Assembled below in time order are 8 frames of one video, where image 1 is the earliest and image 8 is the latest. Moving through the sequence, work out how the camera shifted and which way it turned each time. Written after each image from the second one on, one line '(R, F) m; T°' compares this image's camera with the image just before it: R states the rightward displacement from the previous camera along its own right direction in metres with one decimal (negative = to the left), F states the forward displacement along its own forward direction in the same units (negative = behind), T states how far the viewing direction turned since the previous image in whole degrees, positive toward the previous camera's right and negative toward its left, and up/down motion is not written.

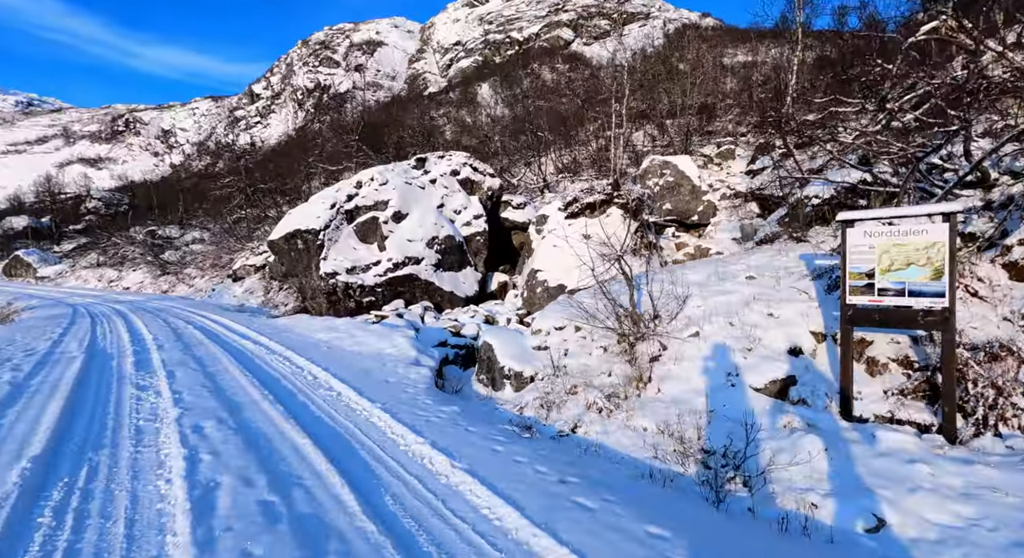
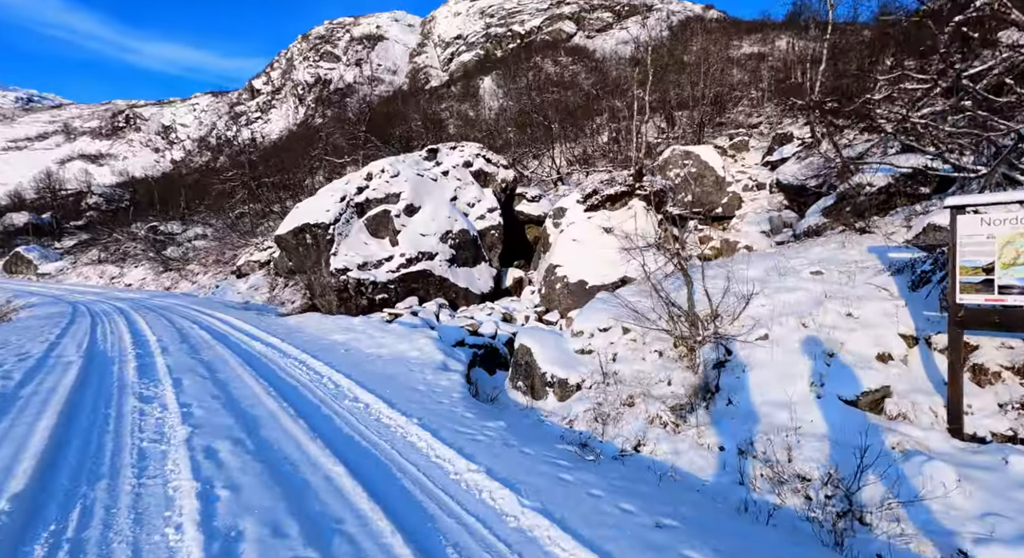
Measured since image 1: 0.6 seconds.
(-0.4, +0.6) m; 0°
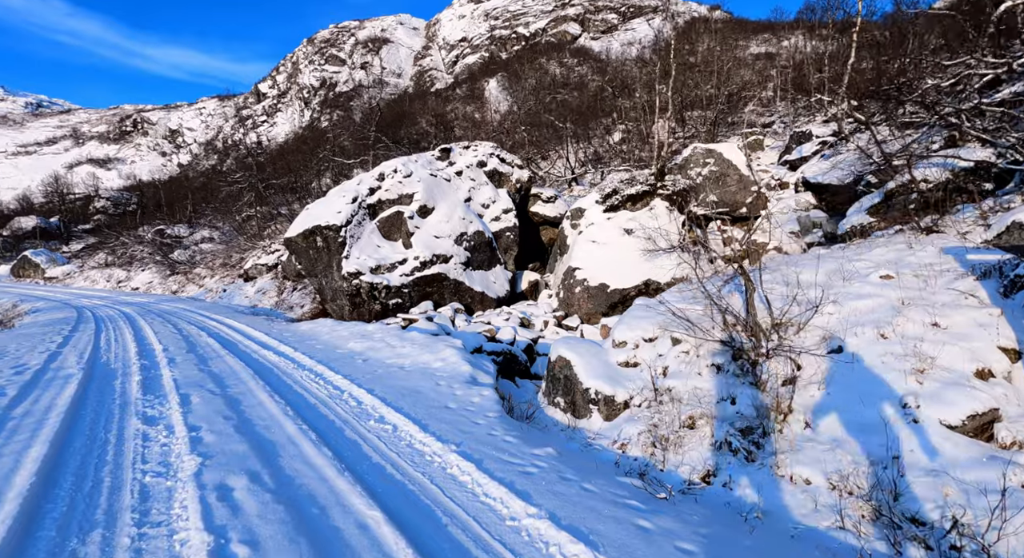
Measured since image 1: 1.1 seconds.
(-0.3, +0.5) m; -1°
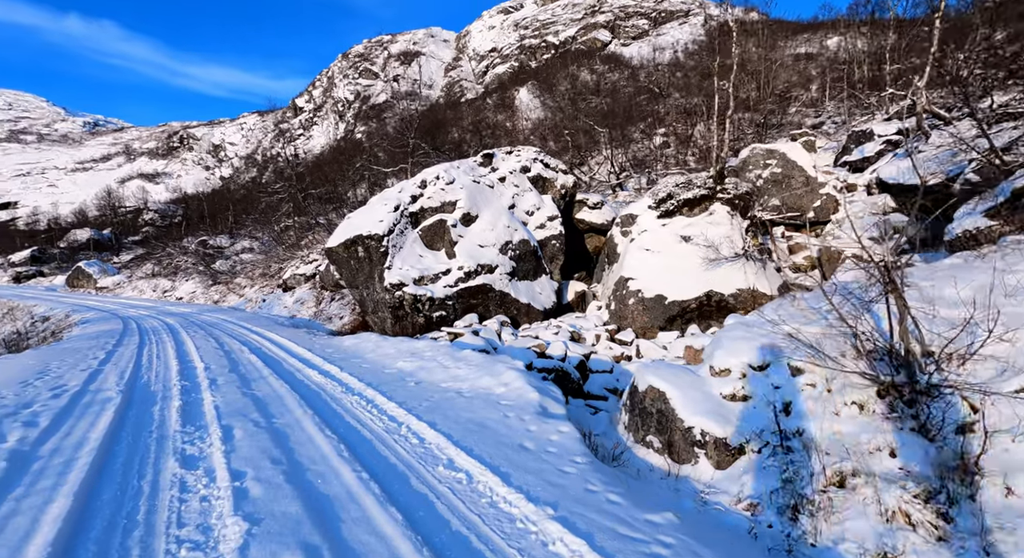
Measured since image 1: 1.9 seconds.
(-0.5, +0.7) m; -3°
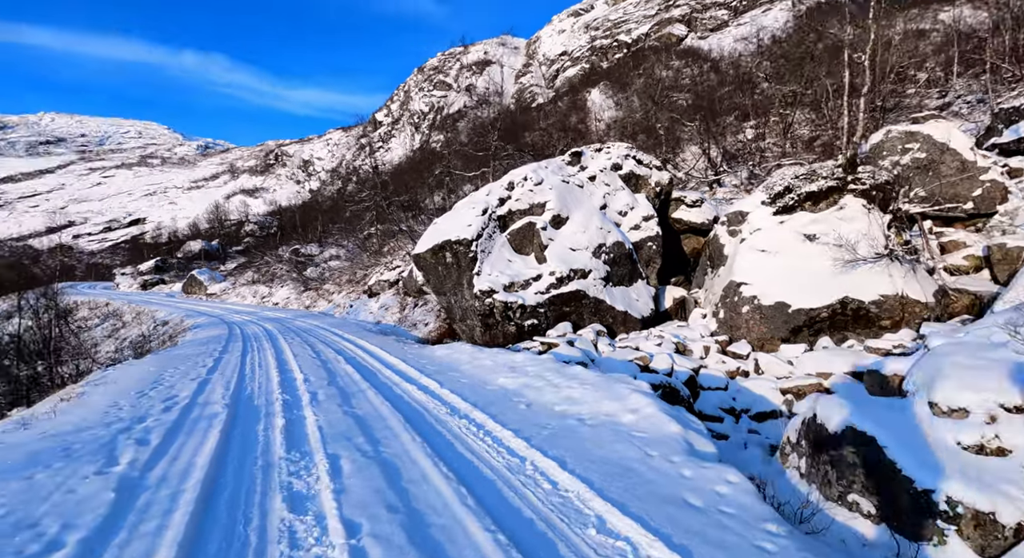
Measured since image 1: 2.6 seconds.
(-0.5, +0.7) m; -8°
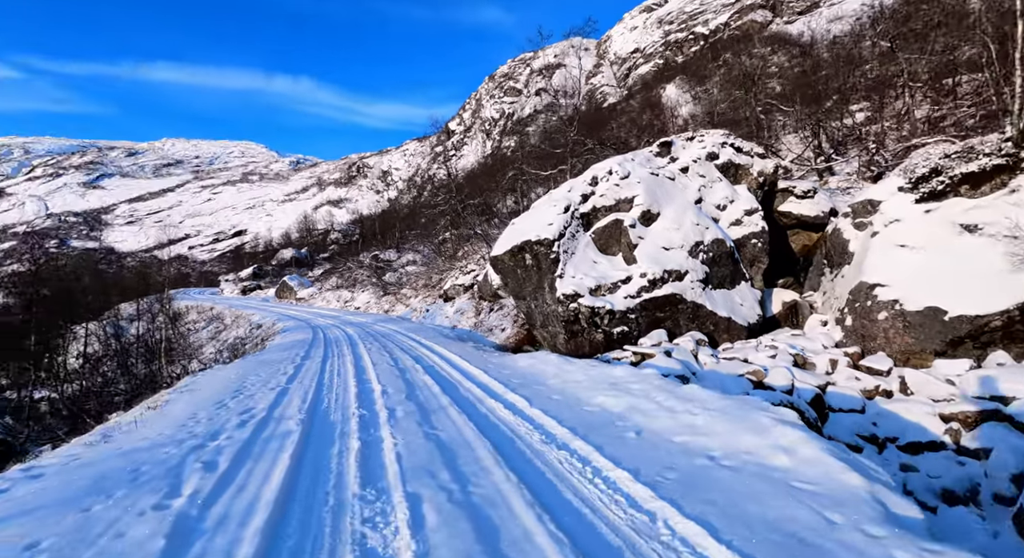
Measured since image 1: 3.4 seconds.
(-0.3, +0.9) m; -8°
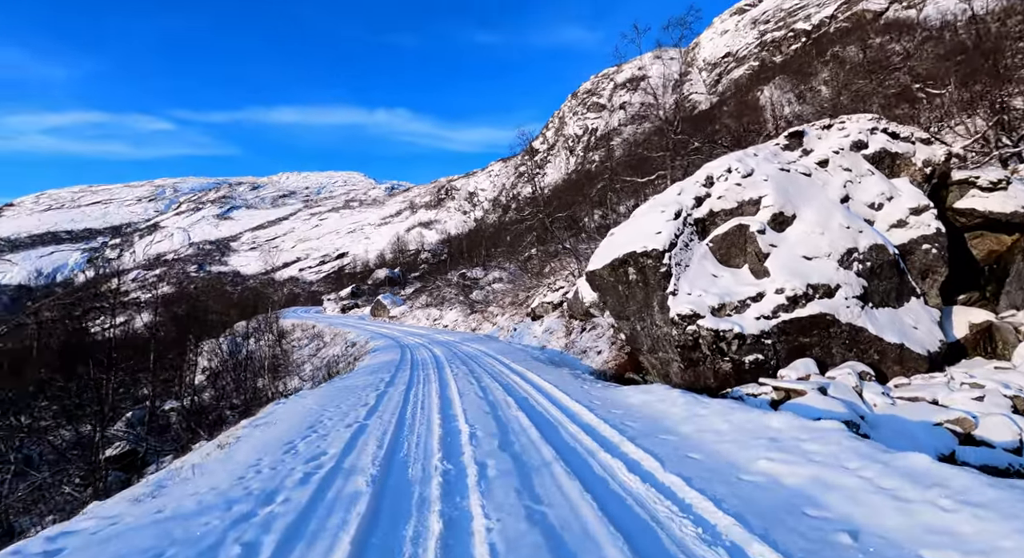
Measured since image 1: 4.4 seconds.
(-0.4, +1.5) m; -9°
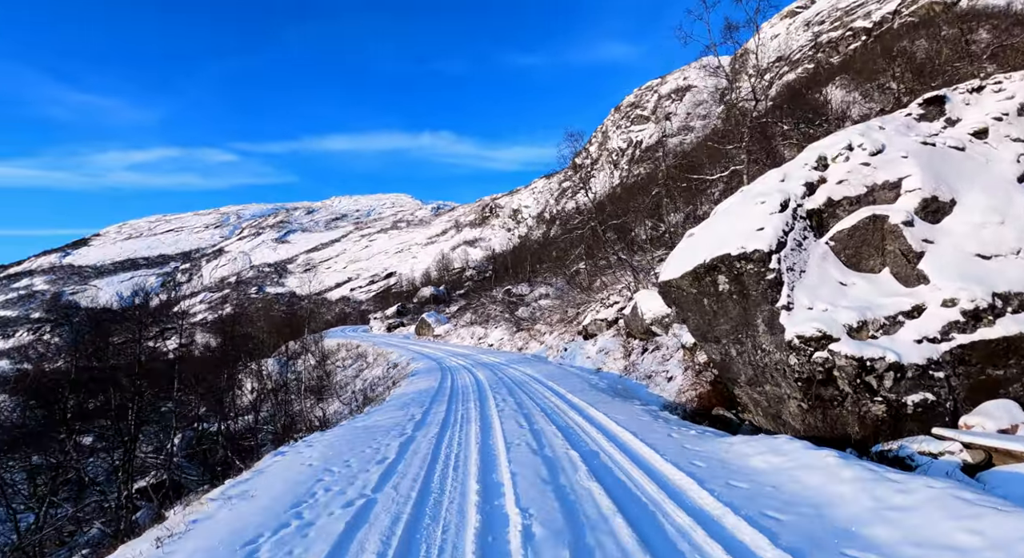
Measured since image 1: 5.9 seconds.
(-0.2, +2.3) m; -5°
